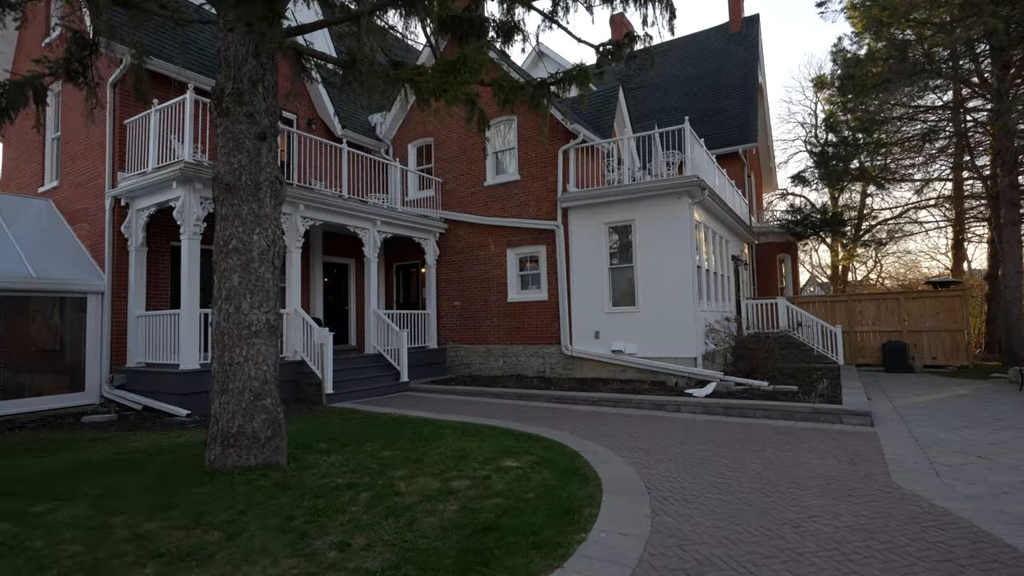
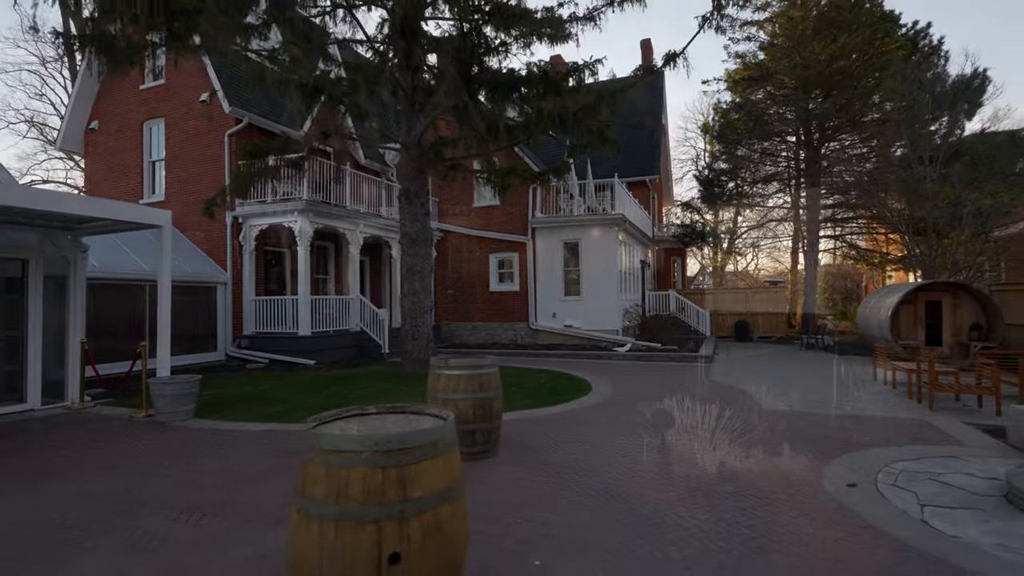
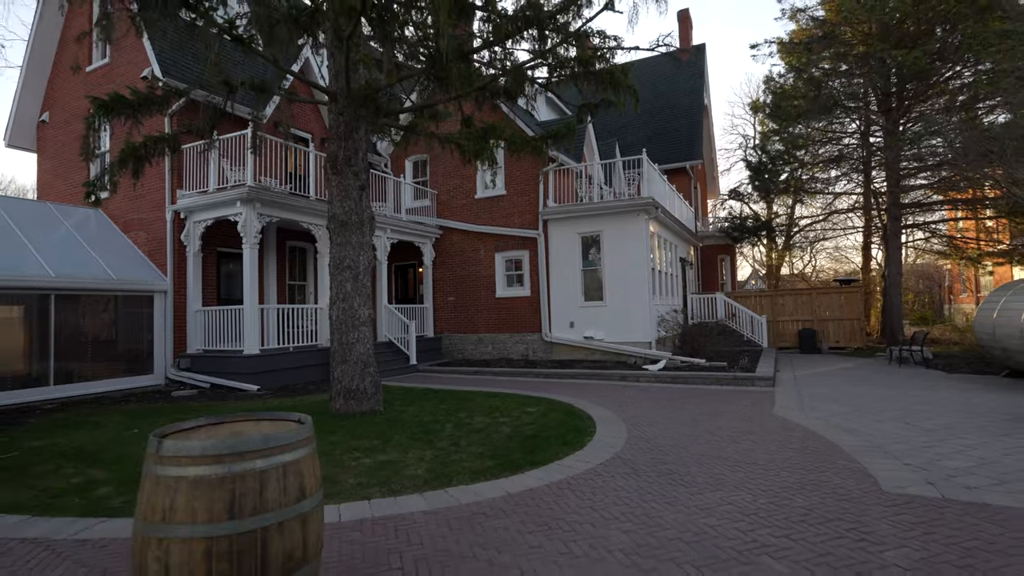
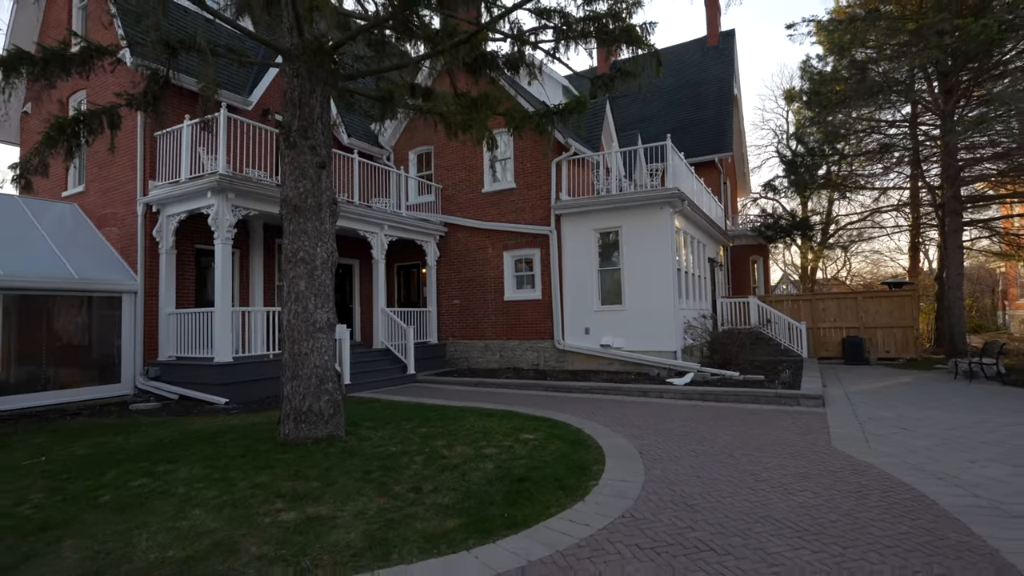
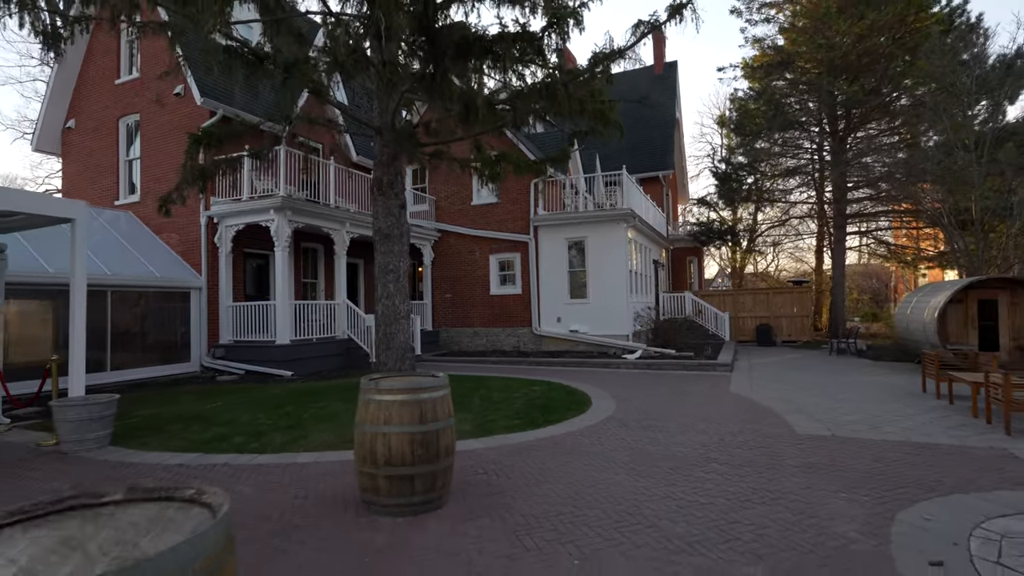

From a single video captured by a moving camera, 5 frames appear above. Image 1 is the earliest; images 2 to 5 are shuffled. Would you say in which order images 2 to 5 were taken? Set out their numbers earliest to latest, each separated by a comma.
4, 3, 5, 2
